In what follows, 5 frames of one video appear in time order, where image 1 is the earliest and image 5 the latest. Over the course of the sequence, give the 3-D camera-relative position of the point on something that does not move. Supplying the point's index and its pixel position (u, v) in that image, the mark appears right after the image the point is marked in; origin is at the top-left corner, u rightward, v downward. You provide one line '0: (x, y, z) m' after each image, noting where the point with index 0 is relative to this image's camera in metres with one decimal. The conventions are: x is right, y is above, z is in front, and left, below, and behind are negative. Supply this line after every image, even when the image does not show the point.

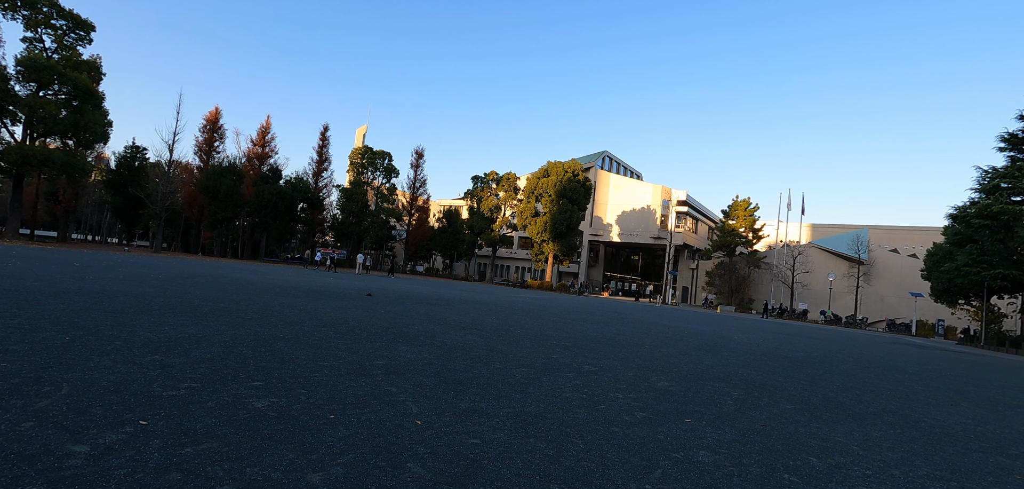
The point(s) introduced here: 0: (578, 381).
0: (+0.8, -1.6, +5.8) m
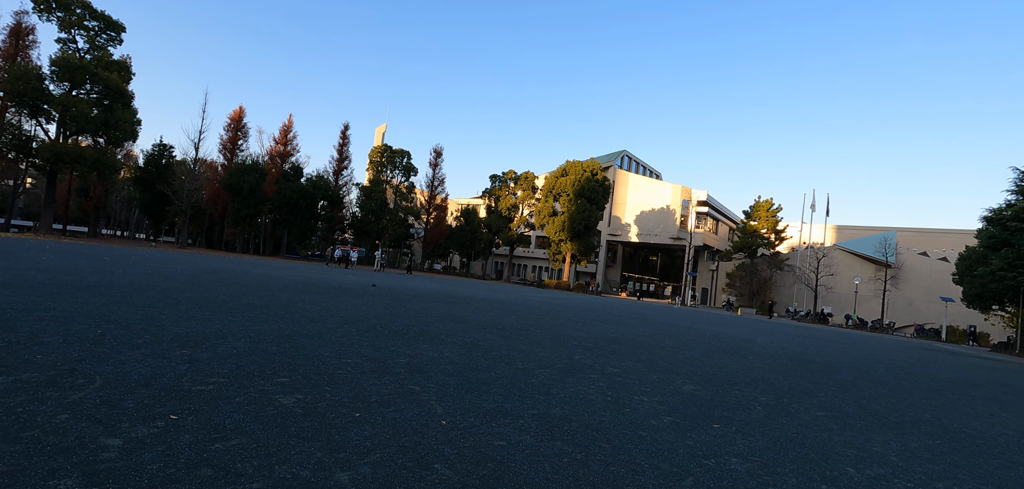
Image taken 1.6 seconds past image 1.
0: (+1.0, -1.6, +5.7) m
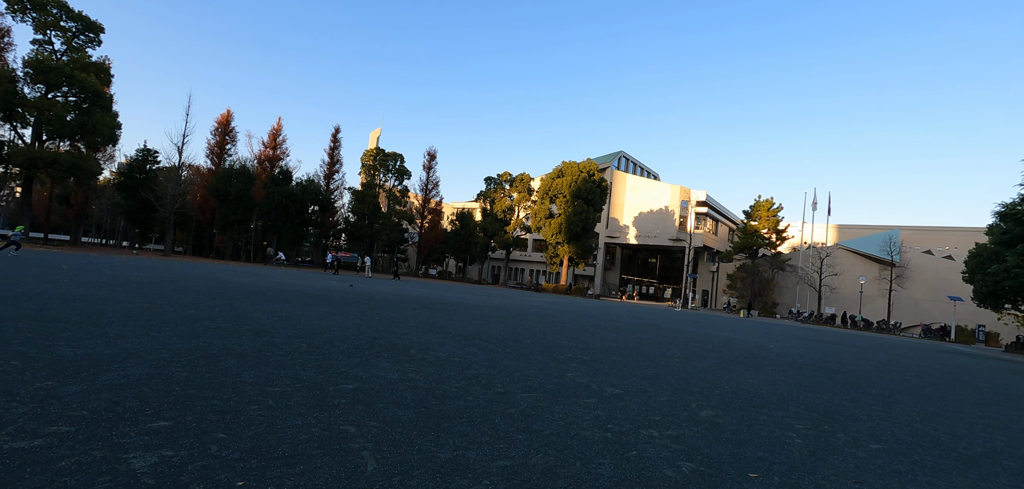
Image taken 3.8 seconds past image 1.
0: (+0.8, -1.5, +4.6) m
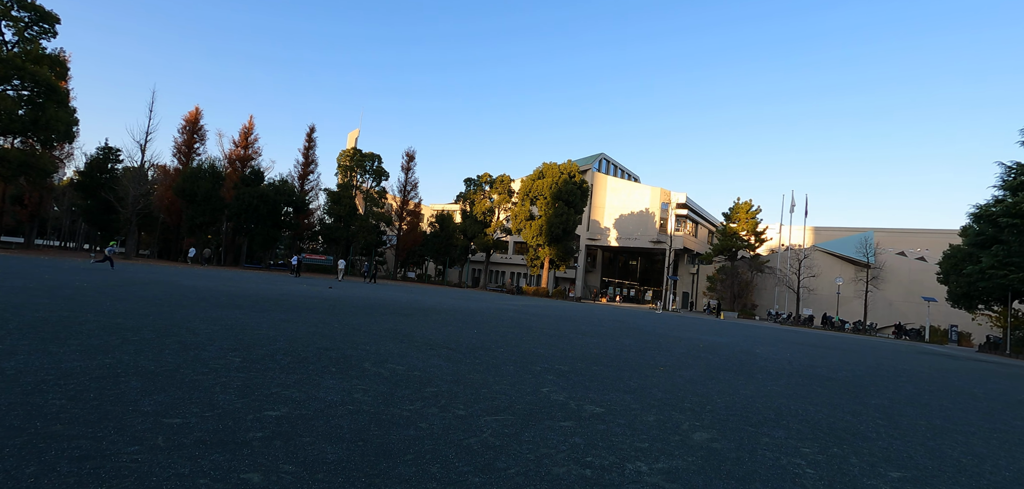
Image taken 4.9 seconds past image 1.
0: (+0.5, -1.5, +3.9) m
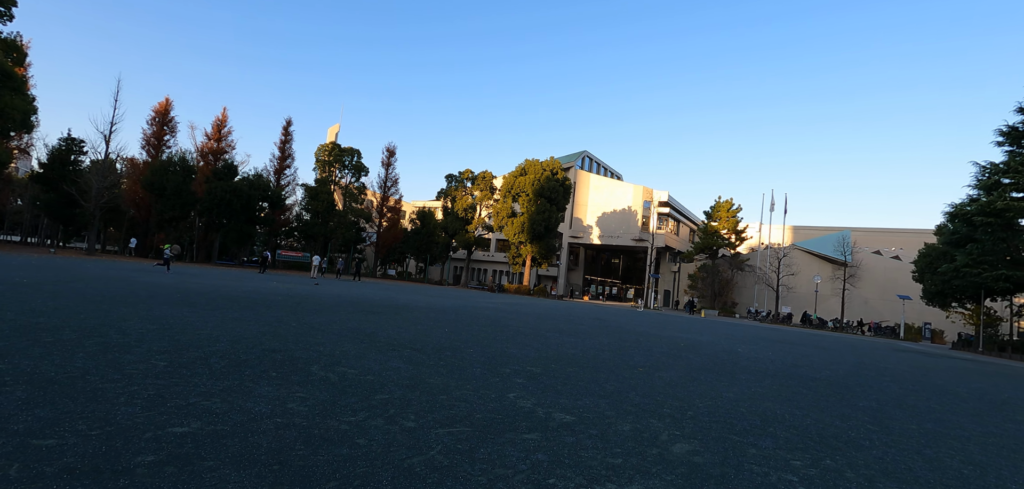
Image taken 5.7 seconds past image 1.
0: (+0.2, -1.4, +3.4) m
